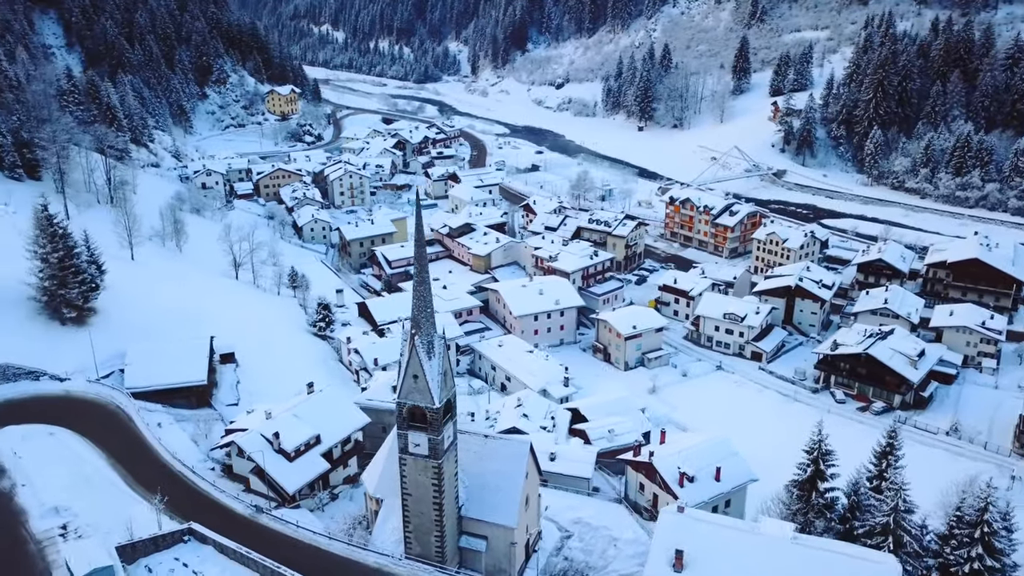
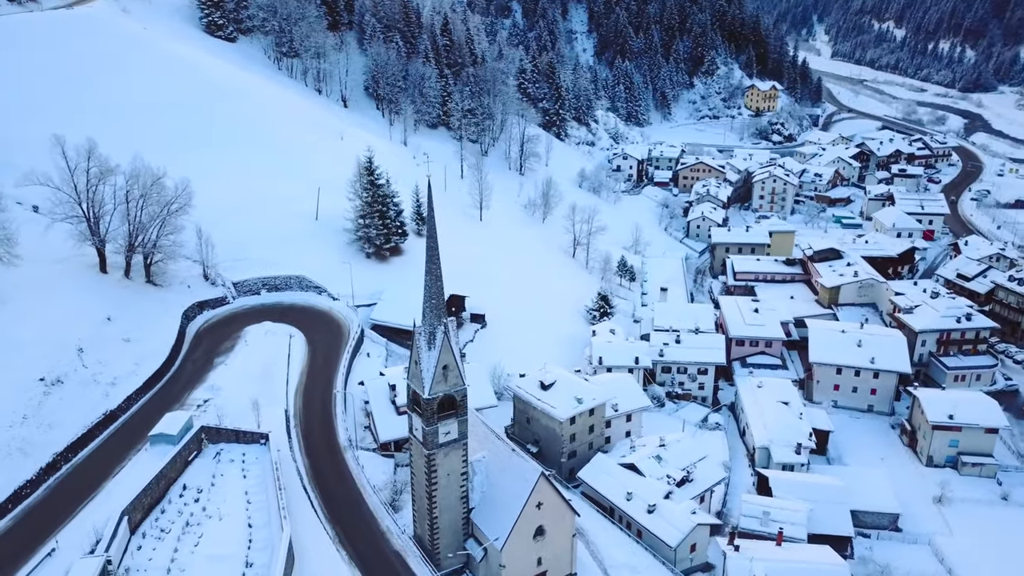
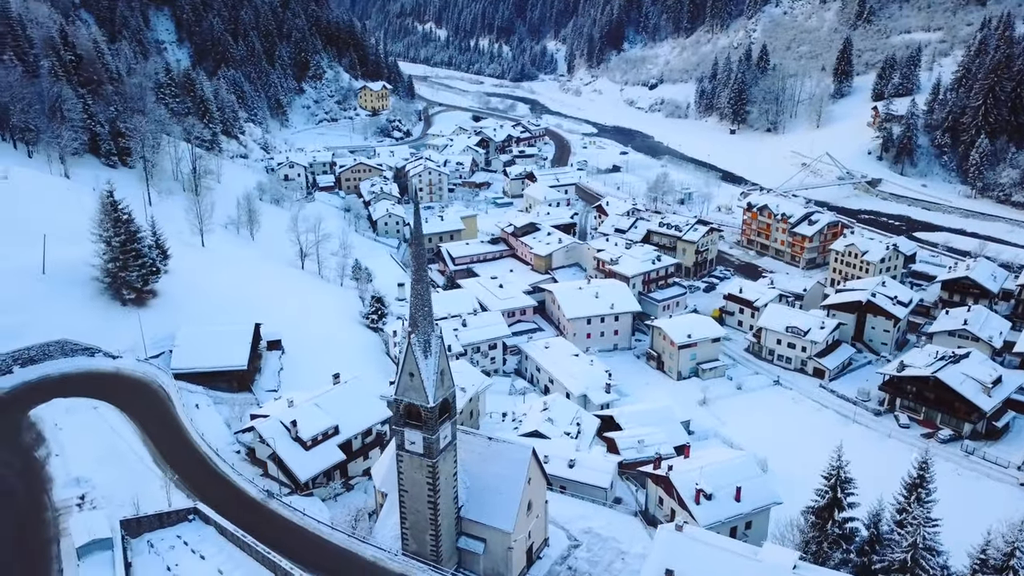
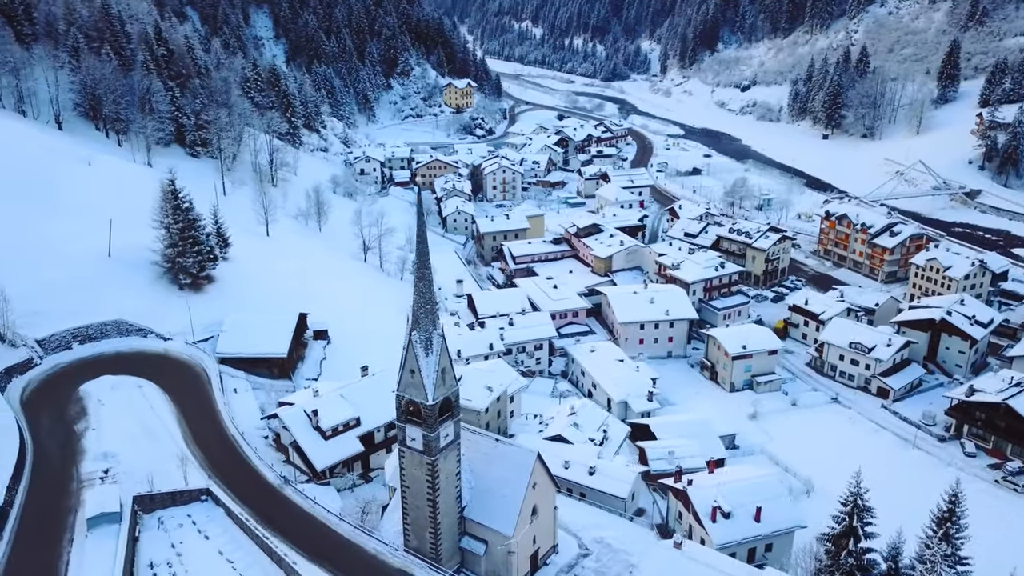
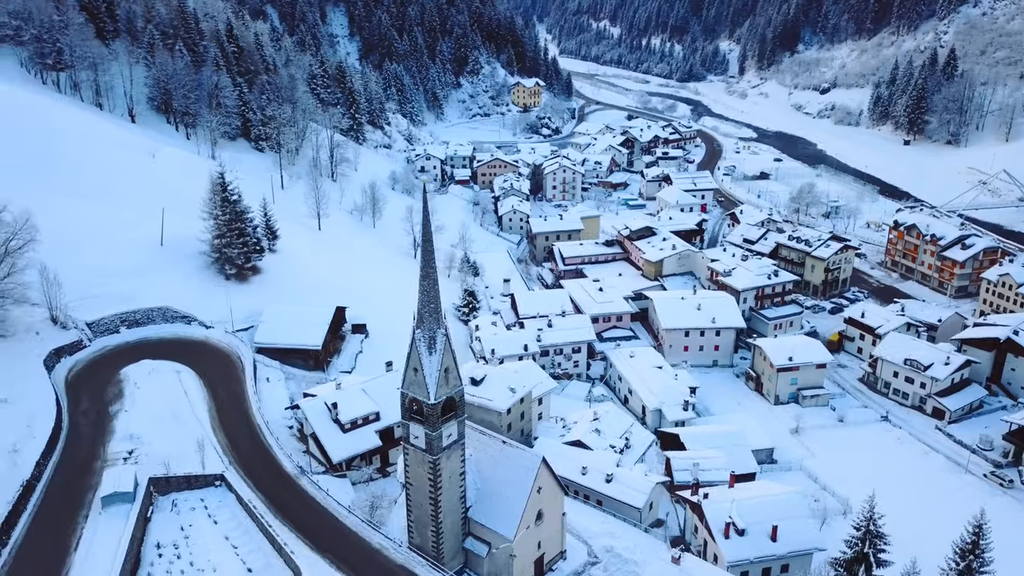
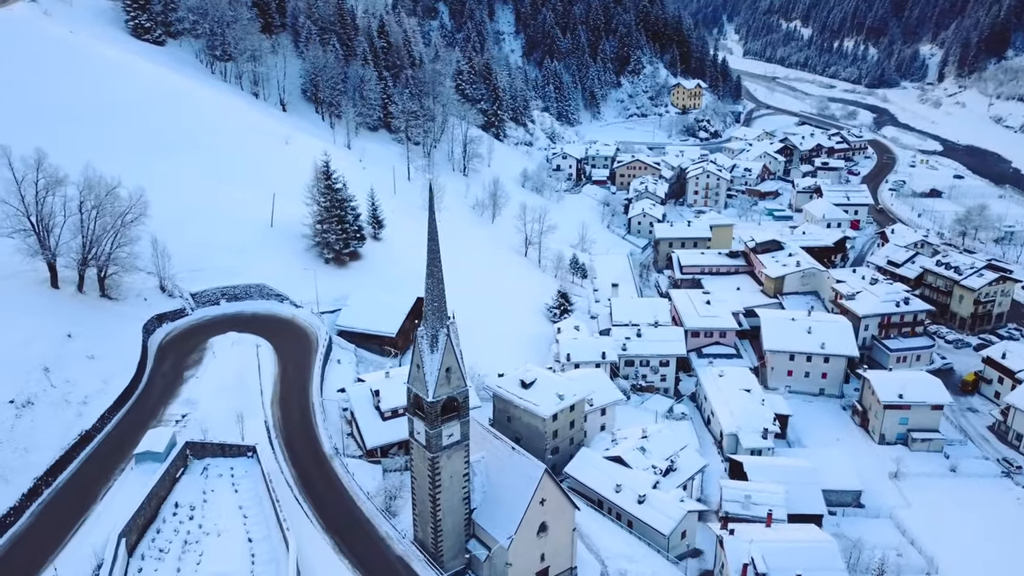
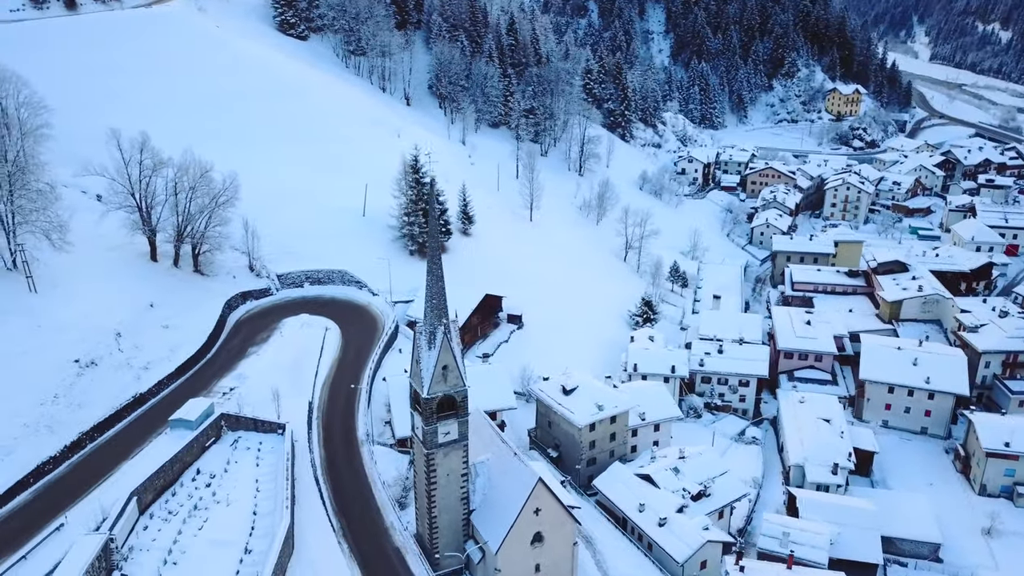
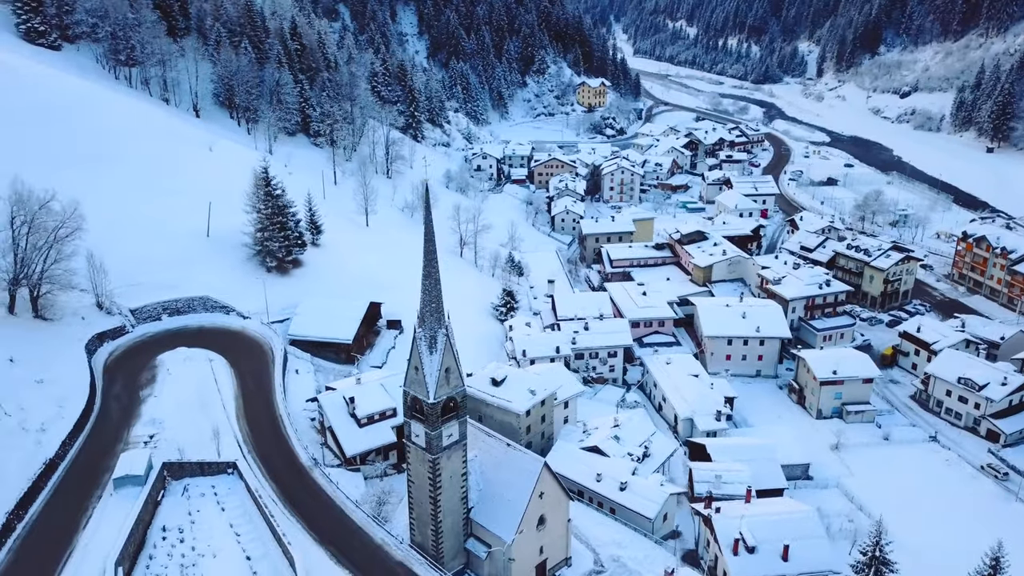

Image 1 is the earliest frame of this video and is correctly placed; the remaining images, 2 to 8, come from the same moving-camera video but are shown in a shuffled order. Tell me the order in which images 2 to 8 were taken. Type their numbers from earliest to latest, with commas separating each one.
3, 4, 5, 8, 6, 2, 7
